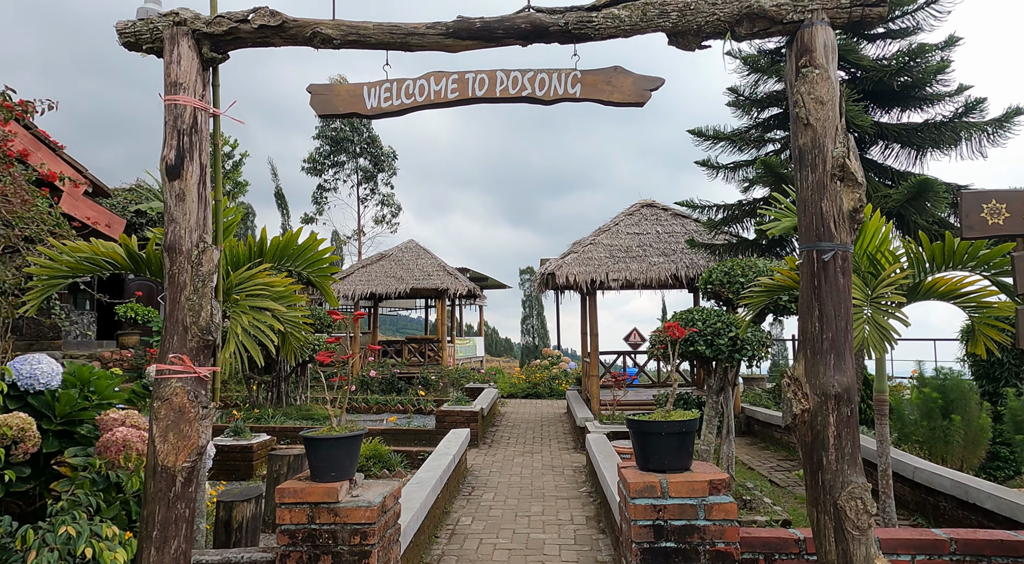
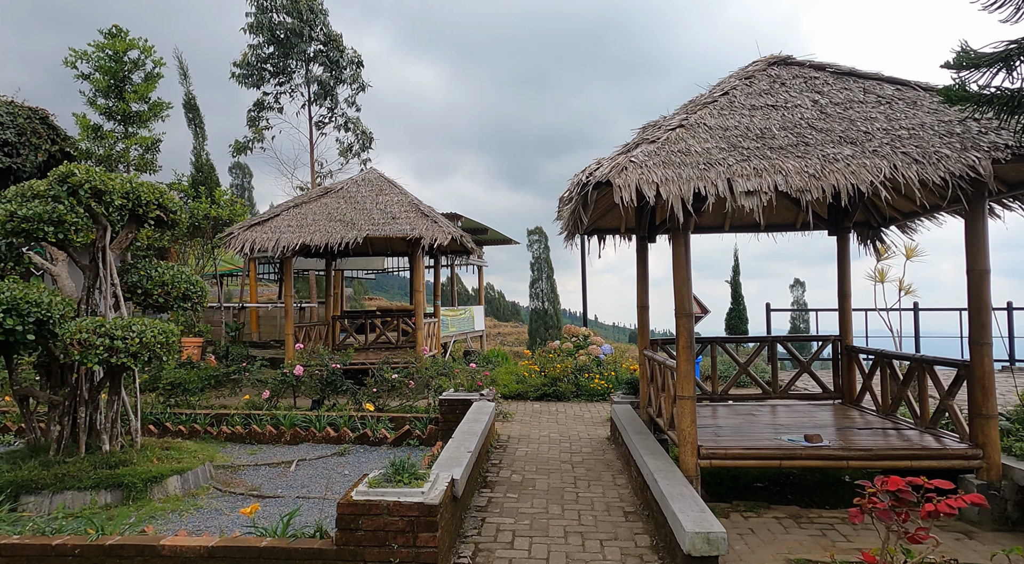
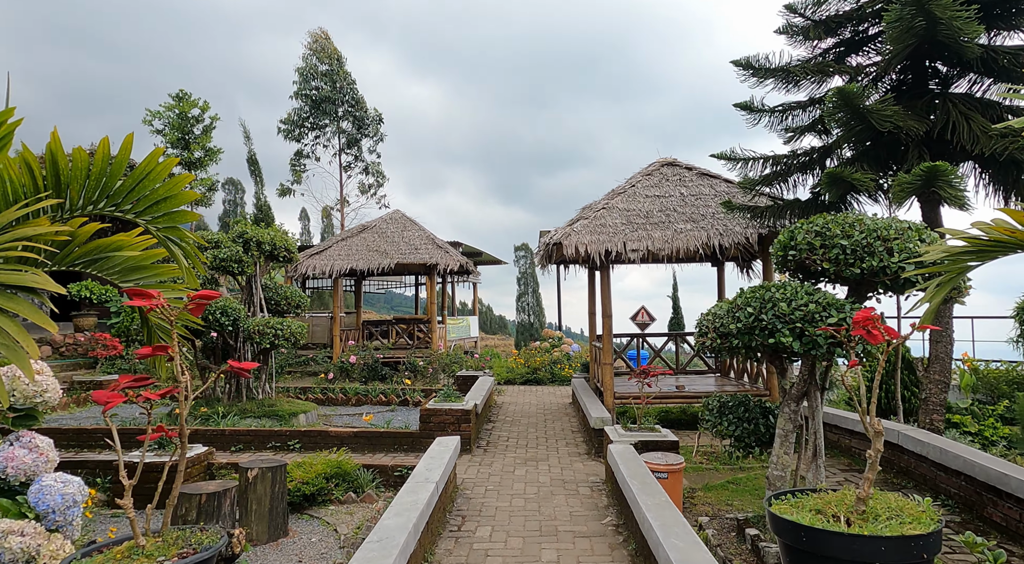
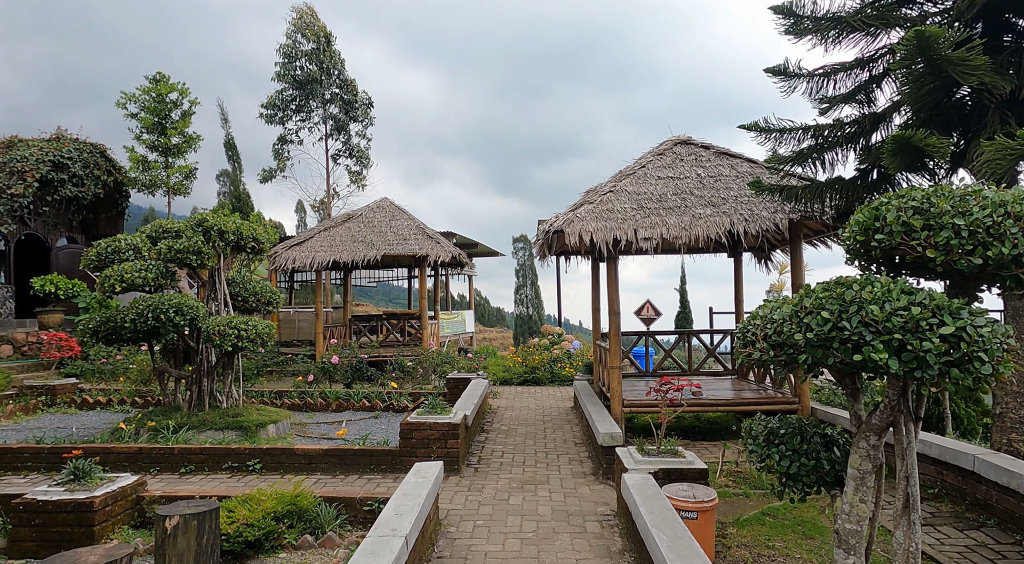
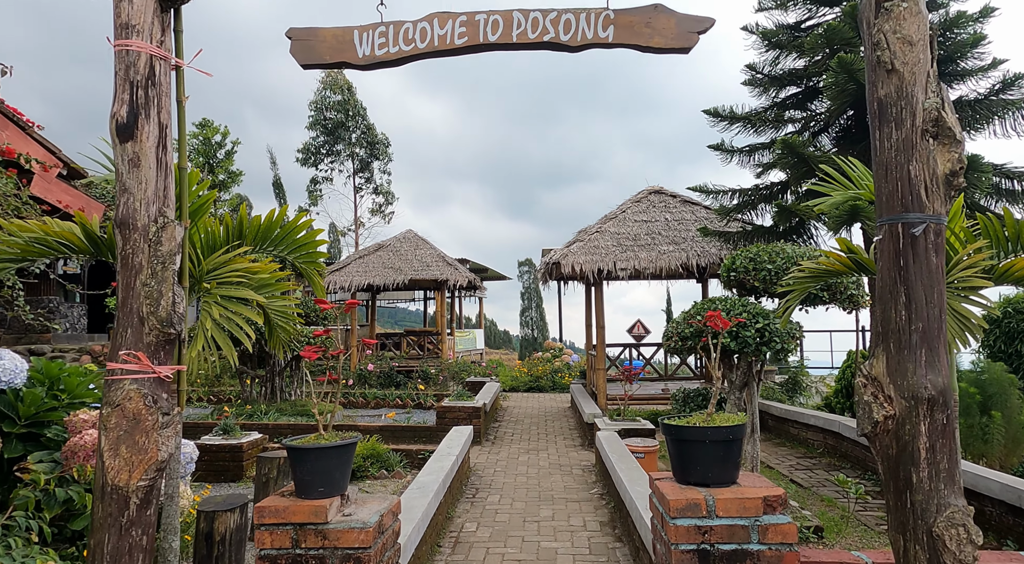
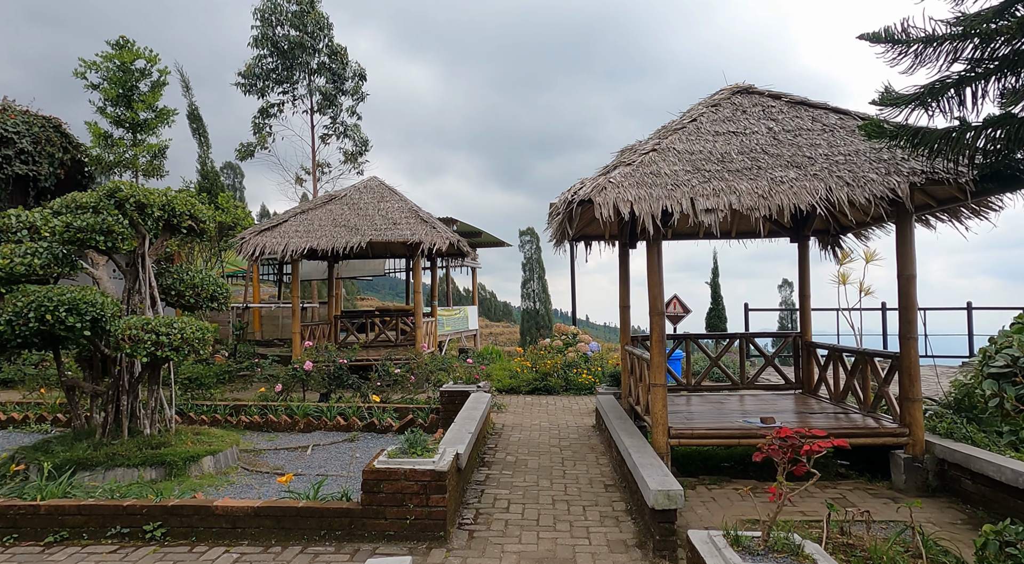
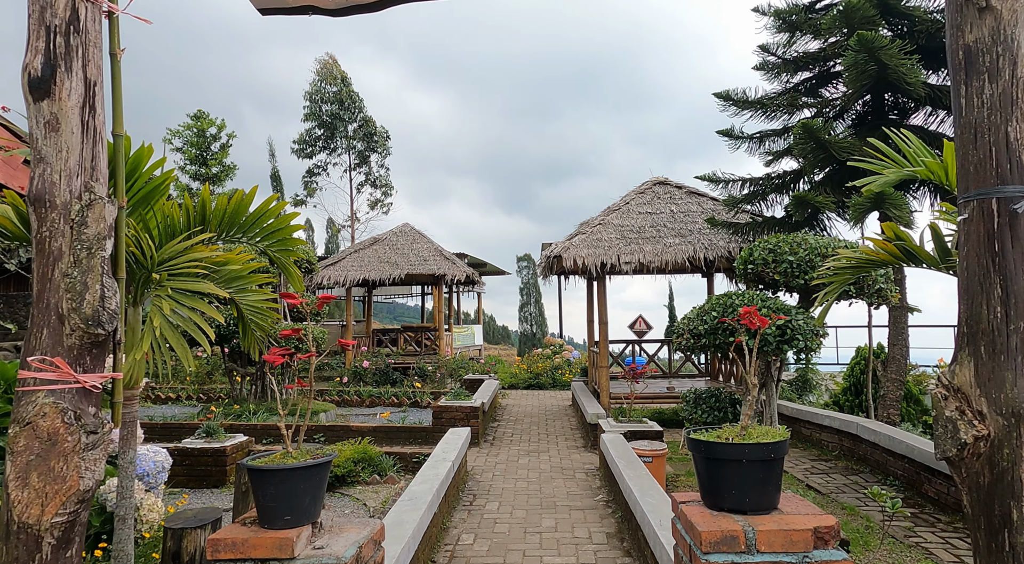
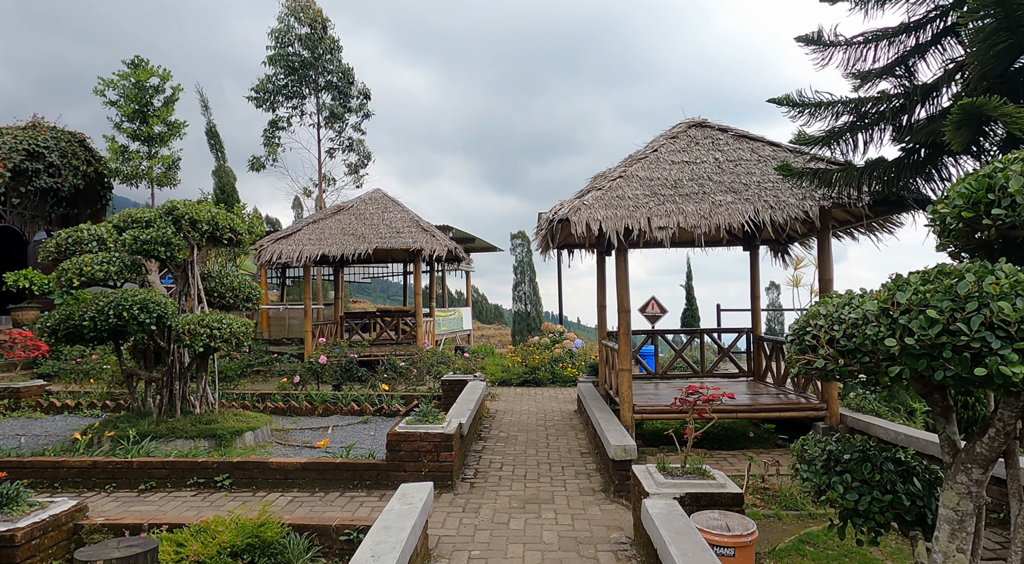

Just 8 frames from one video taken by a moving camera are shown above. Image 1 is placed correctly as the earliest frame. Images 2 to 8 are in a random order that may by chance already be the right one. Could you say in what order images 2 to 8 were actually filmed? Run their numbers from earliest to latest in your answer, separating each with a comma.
5, 7, 3, 4, 8, 6, 2
